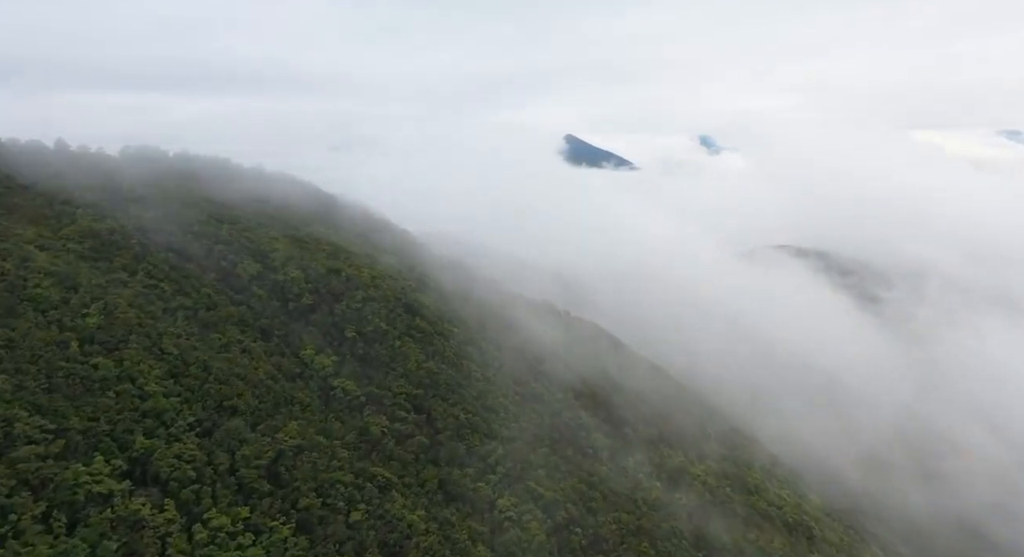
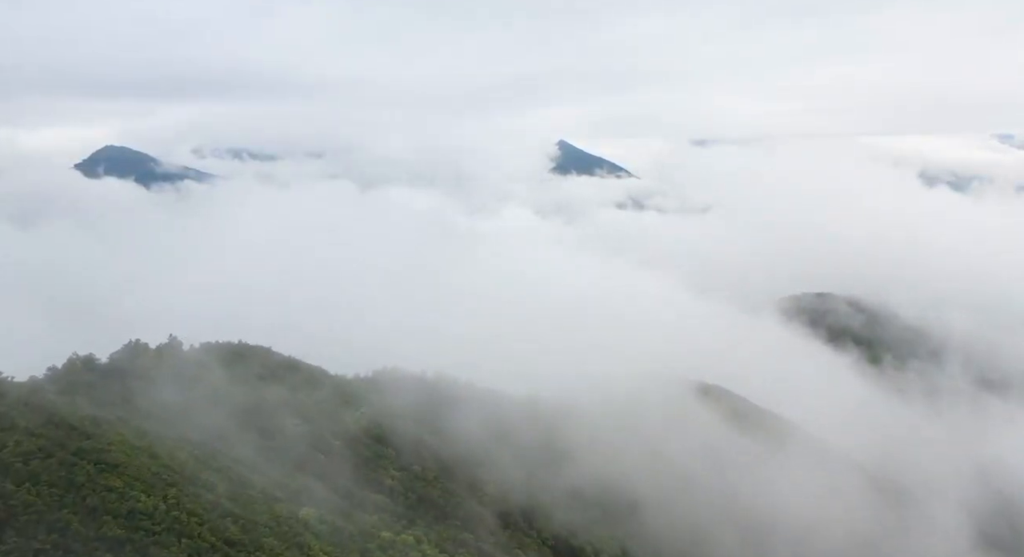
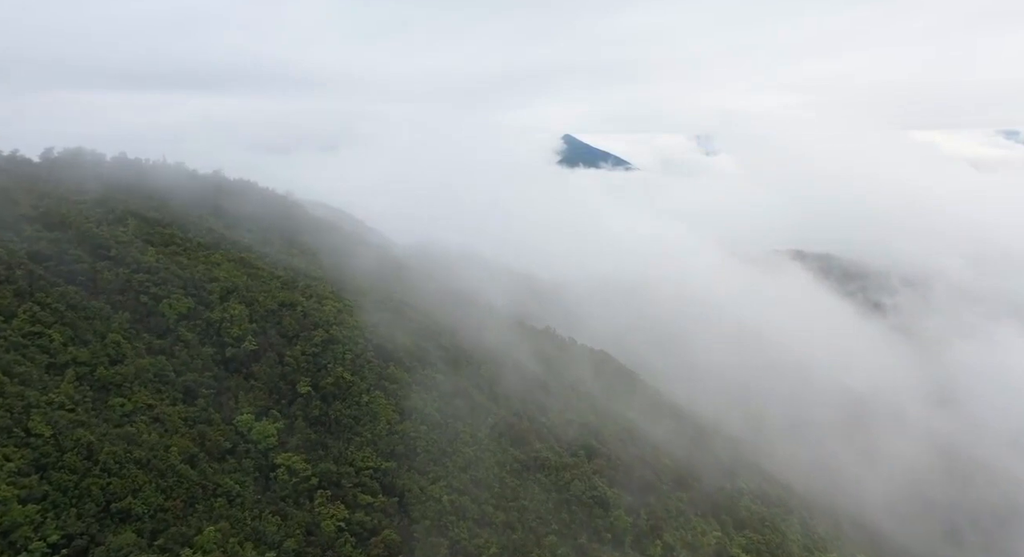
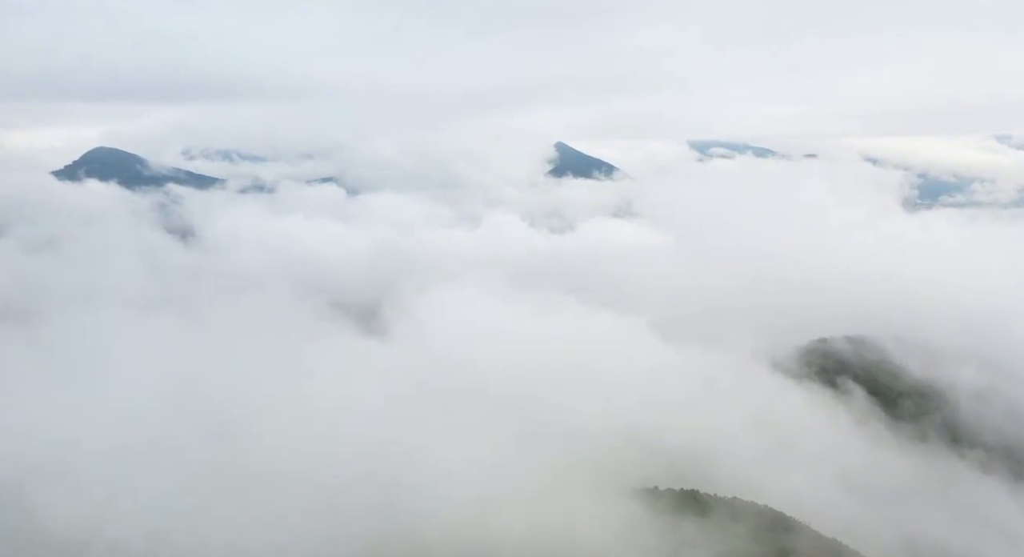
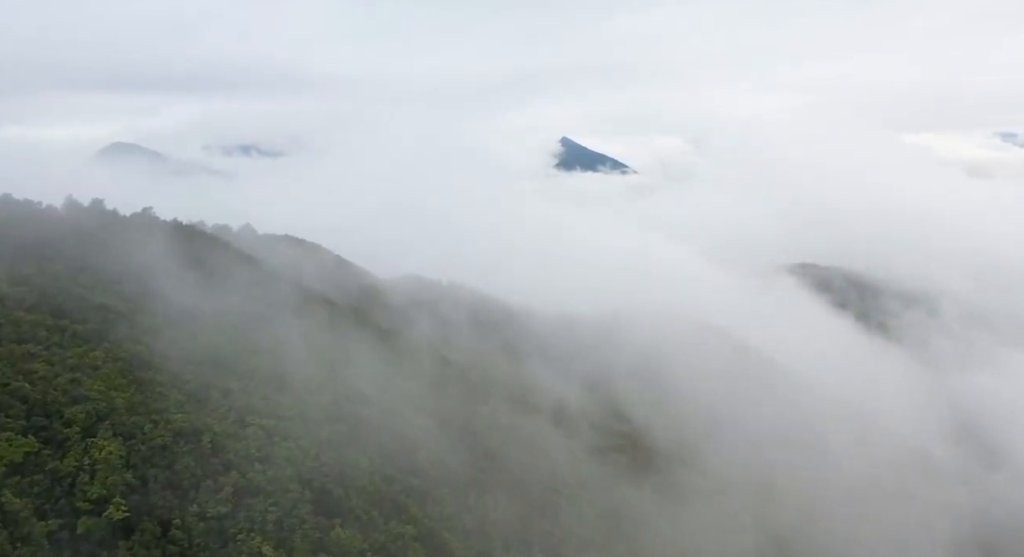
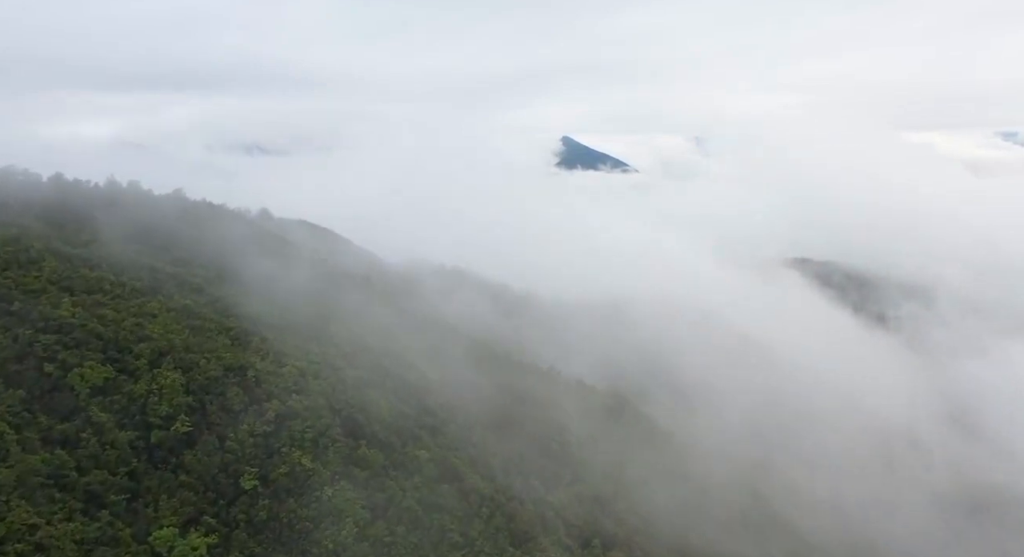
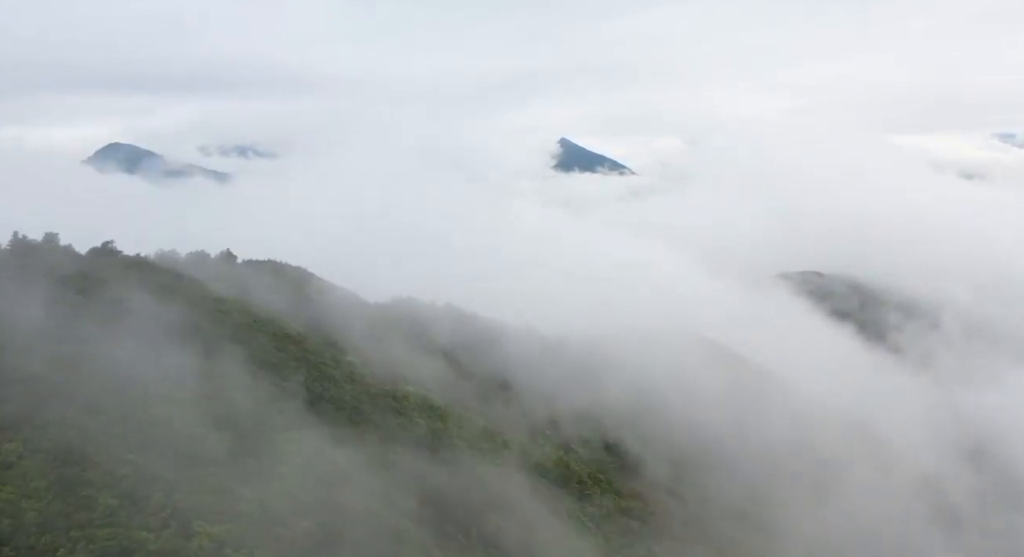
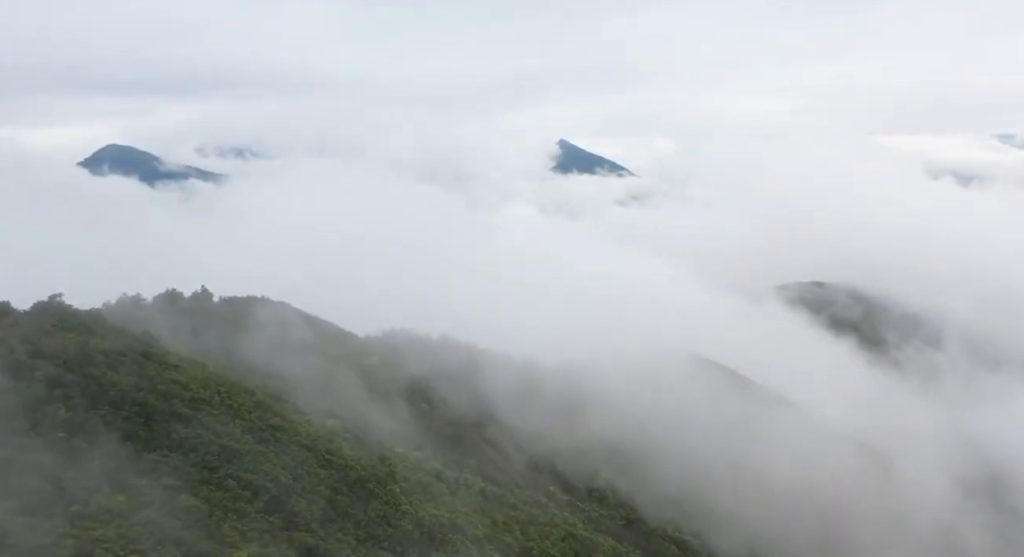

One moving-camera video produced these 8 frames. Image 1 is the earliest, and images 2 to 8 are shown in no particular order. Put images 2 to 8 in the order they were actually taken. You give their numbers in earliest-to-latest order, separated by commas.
3, 6, 5, 7, 8, 2, 4
